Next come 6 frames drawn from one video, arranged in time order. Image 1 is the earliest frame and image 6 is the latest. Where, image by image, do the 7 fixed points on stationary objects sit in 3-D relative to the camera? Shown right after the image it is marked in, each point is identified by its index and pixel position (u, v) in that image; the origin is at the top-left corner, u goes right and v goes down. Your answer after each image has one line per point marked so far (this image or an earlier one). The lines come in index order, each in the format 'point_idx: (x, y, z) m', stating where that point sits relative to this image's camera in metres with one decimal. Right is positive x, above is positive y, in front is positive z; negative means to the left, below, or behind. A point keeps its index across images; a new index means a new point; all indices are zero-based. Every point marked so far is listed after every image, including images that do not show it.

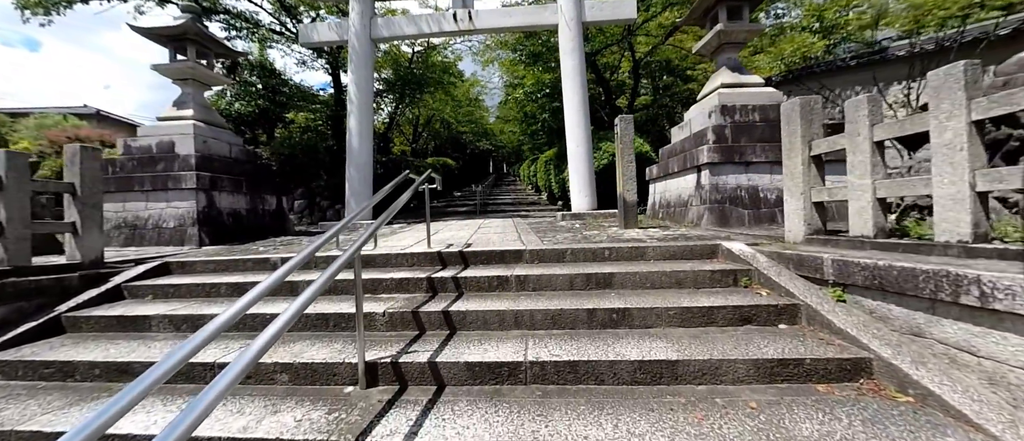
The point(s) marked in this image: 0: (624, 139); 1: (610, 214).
0: (+1.3, +0.9, +4.0) m
1: (+1.7, +0.1, +6.3) m
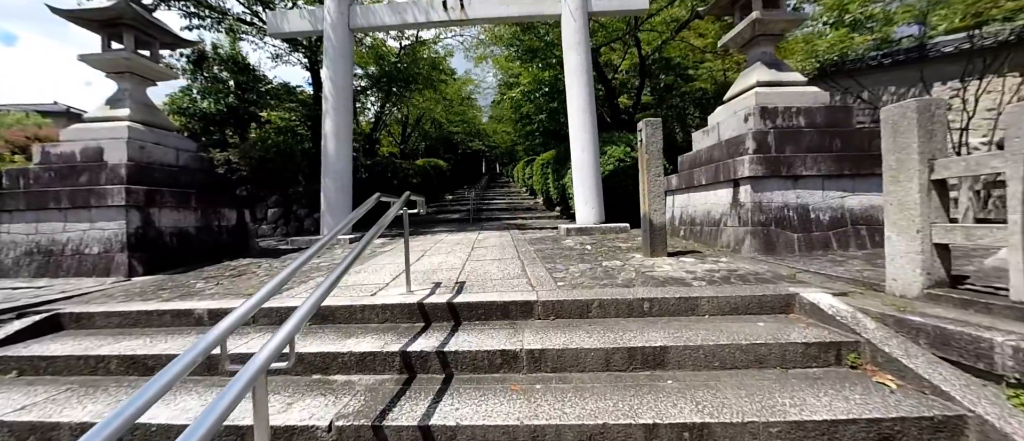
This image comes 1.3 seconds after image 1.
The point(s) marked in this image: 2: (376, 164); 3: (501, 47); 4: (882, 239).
0: (+1.3, +0.7, +3.3) m
1: (+1.7, -0.1, +5.6) m
2: (-4.0, +1.7, +10.4) m
3: (-0.4, +5.4, +11.1) m
4: (+3.7, -0.2, +3.5) m
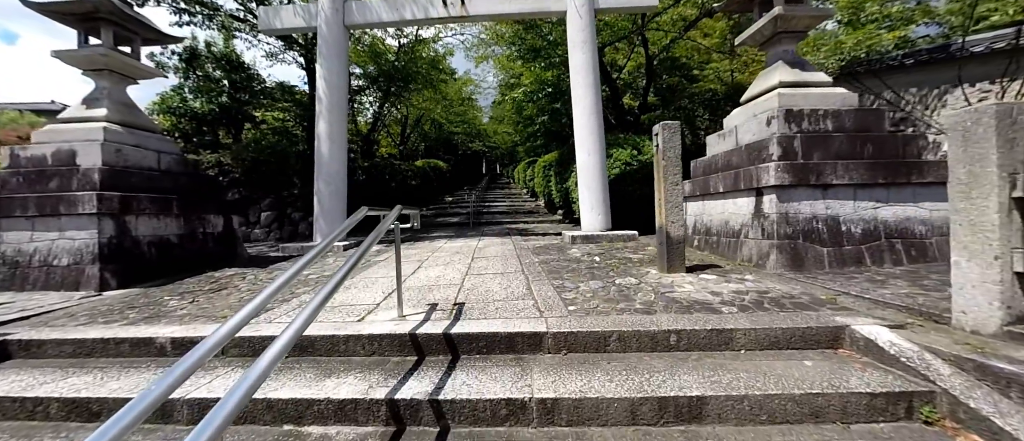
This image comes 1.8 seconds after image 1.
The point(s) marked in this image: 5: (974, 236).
0: (+1.3, +0.6, +3.0) m
1: (+1.7, -0.2, +5.3) m
2: (-4.0, +1.6, +10.2) m
3: (-0.3, +5.3, +10.8) m
4: (+3.7, -0.3, +3.2) m
5: (+2.2, -0.1, +1.7) m
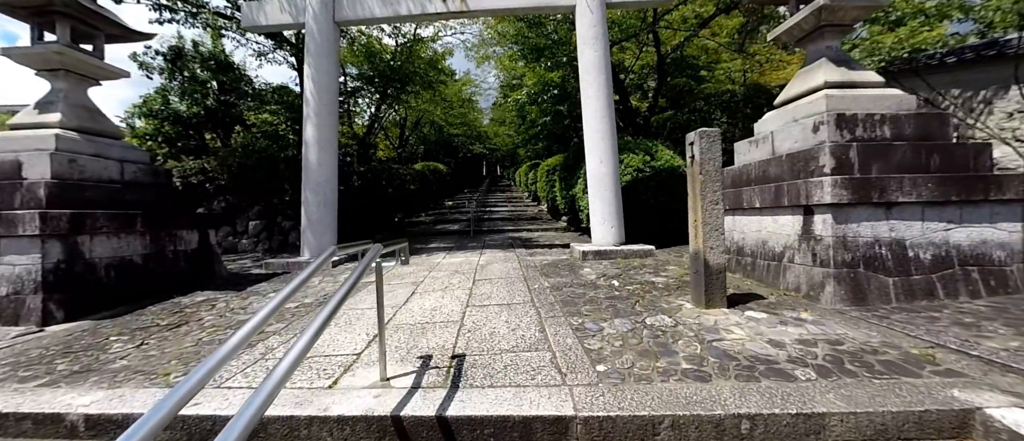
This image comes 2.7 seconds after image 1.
0: (+1.4, +0.4, +2.5) m
1: (+1.8, -0.4, +4.8) m
2: (-3.9, +1.4, +9.7) m
3: (-0.2, +5.1, +10.3) m
4: (+3.8, -0.5, +2.7) m
5: (+2.3, -0.3, +1.2) m
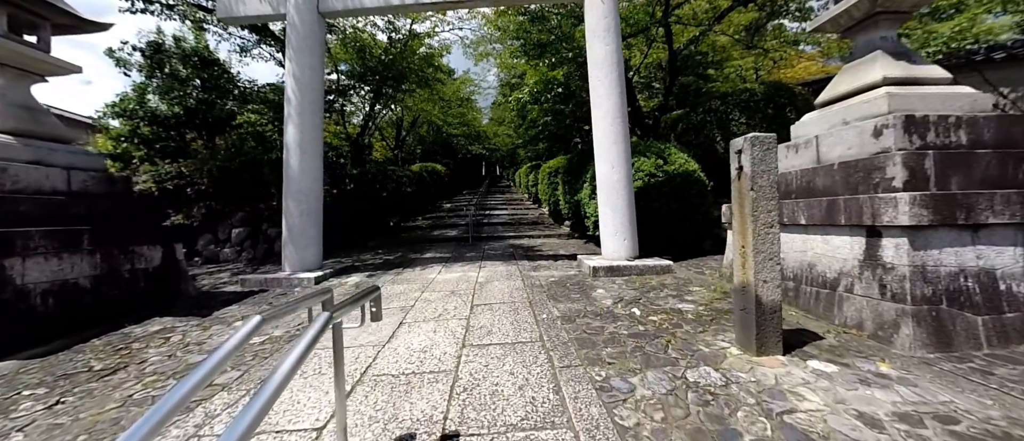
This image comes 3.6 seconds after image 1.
0: (+1.4, +0.2, +2.1) m
1: (+1.8, -0.6, +4.3) m
2: (-3.9, +1.2, +9.2) m
3: (-0.2, +5.0, +9.8) m
4: (+3.8, -0.7, +2.3) m
5: (+2.3, -0.4, +0.7) m
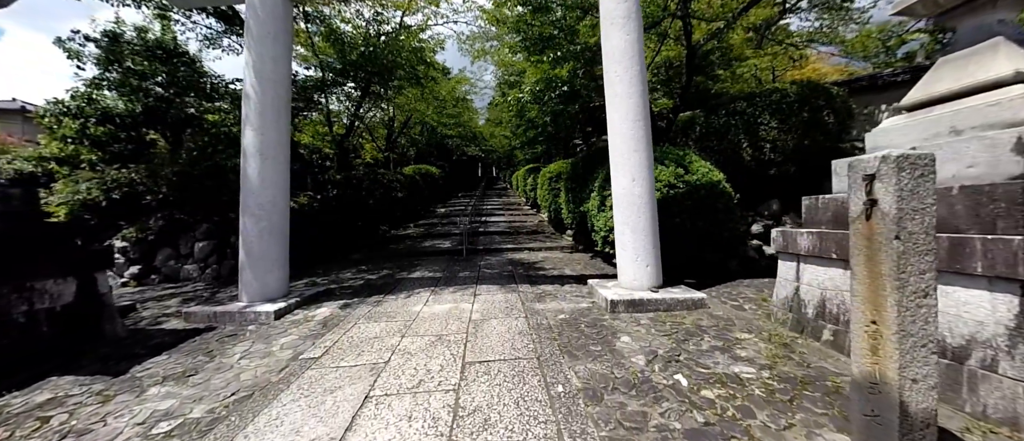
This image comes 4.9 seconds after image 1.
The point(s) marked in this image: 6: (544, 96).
0: (+1.5, 0.0, +1.3) m
1: (+1.8, -0.8, +3.6) m
2: (-3.9, +1.0, +8.4) m
3: (-0.2, +4.7, +9.1) m
4: (+3.8, -0.9, +1.5) m
5: (+2.4, -0.7, 0.0) m
6: (+0.7, +2.8, +8.0) m
